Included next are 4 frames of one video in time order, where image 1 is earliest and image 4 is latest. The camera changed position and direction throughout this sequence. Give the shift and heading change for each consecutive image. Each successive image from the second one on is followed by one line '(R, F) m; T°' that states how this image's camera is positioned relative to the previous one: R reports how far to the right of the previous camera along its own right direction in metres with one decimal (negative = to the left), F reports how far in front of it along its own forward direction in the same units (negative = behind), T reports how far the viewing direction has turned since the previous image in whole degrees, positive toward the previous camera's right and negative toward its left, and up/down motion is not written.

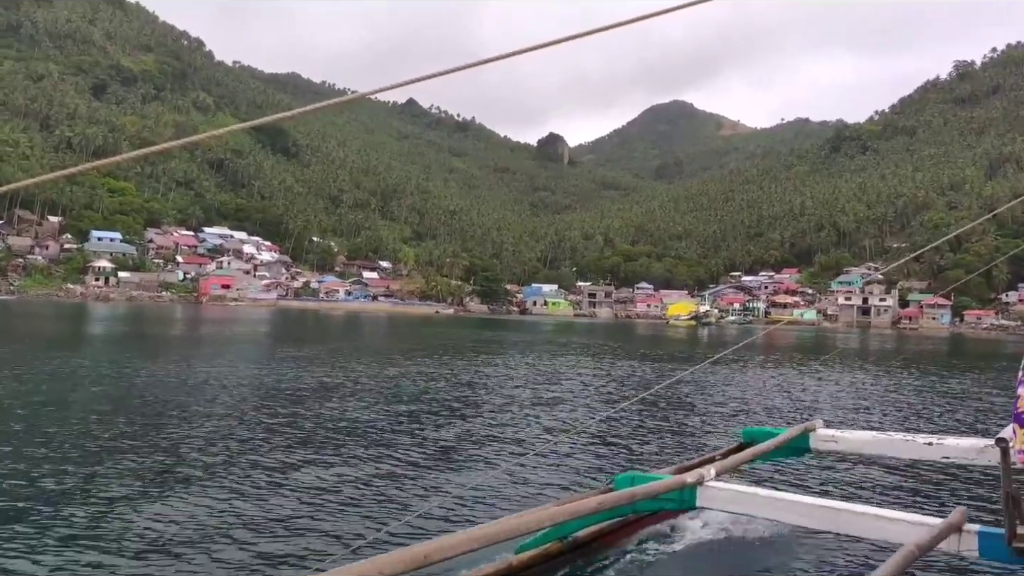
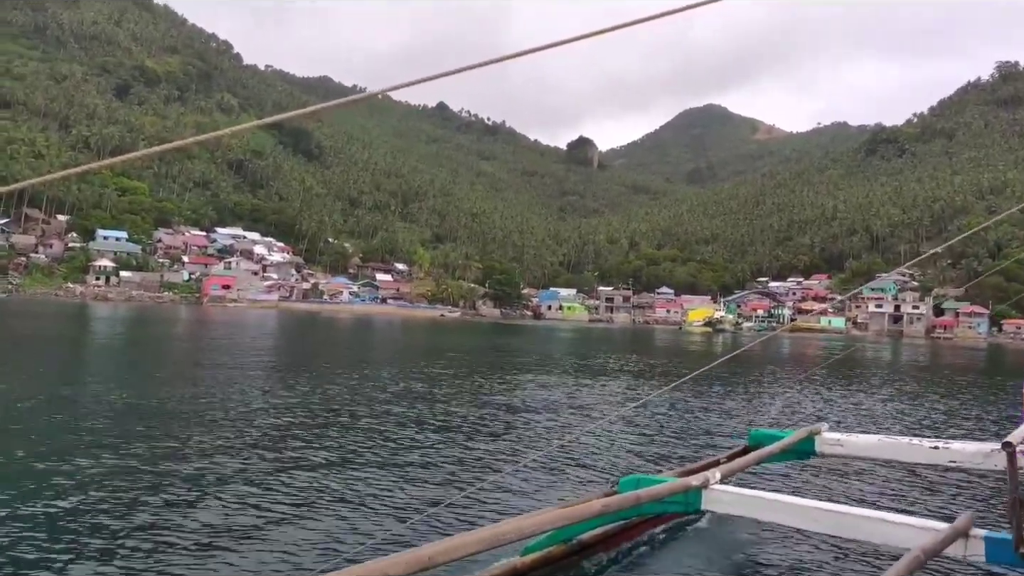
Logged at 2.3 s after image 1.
(+1.5, +2.1) m; -2°
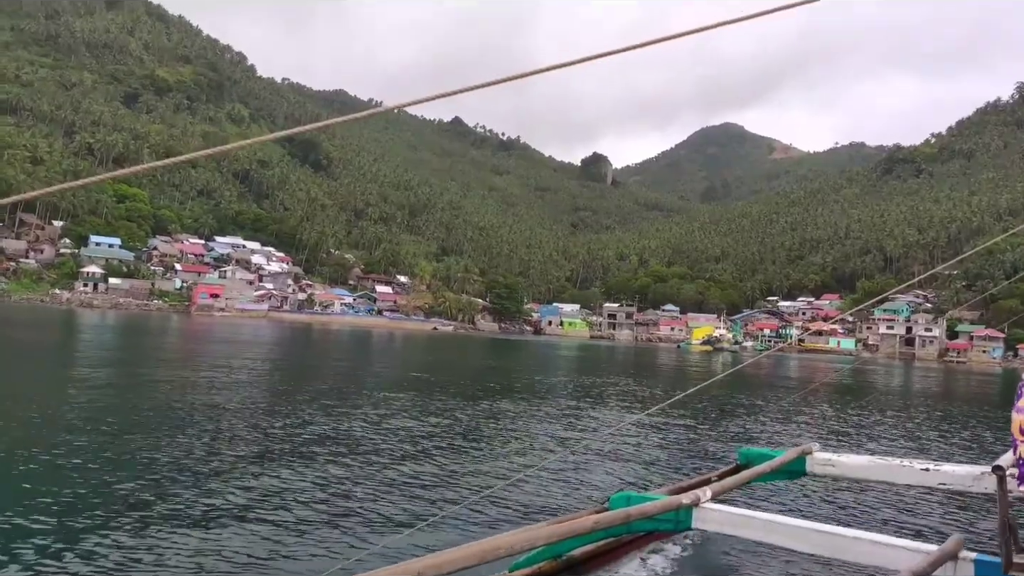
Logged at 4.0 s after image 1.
(+1.2, +1.4) m; -1°
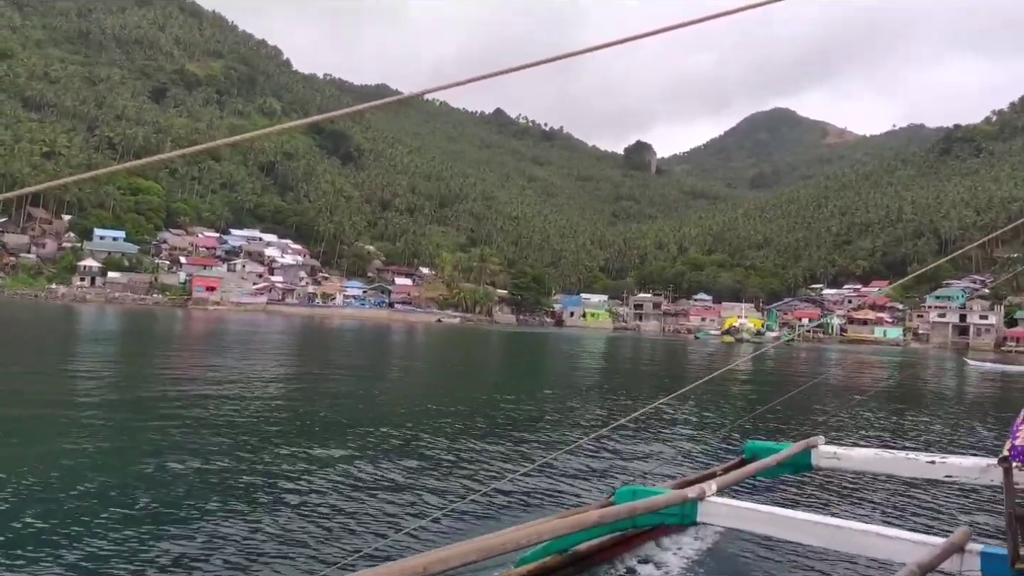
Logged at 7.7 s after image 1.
(+2.5, +3.1) m; -4°
